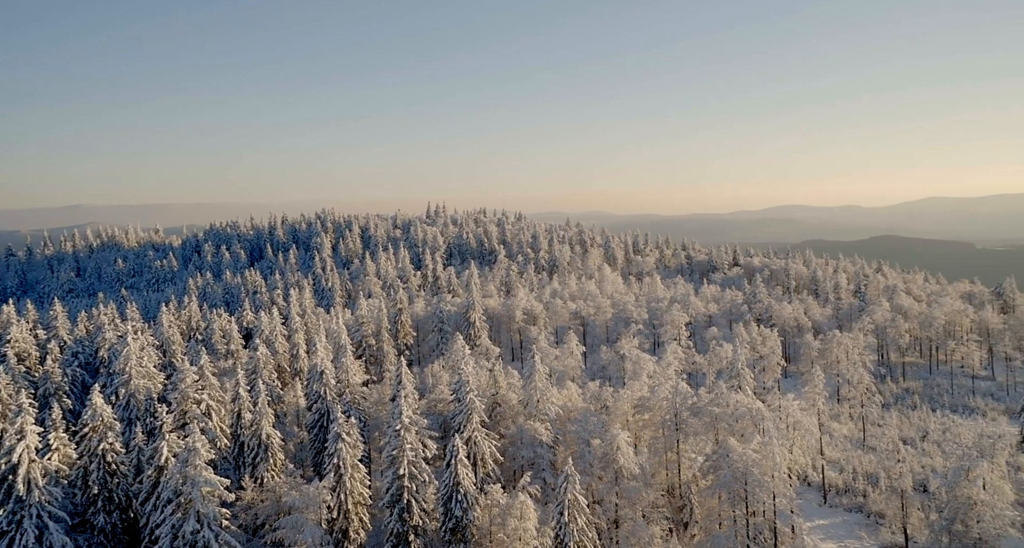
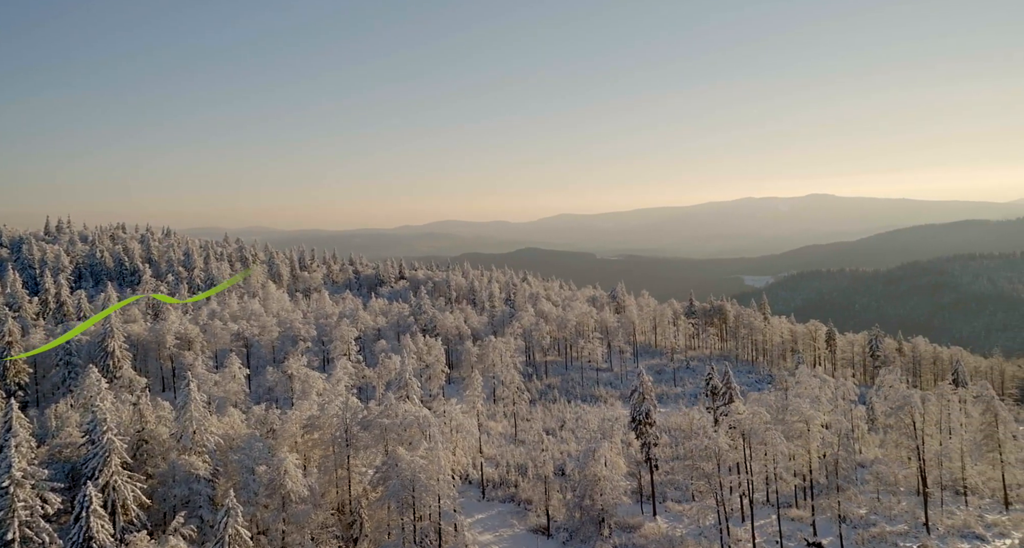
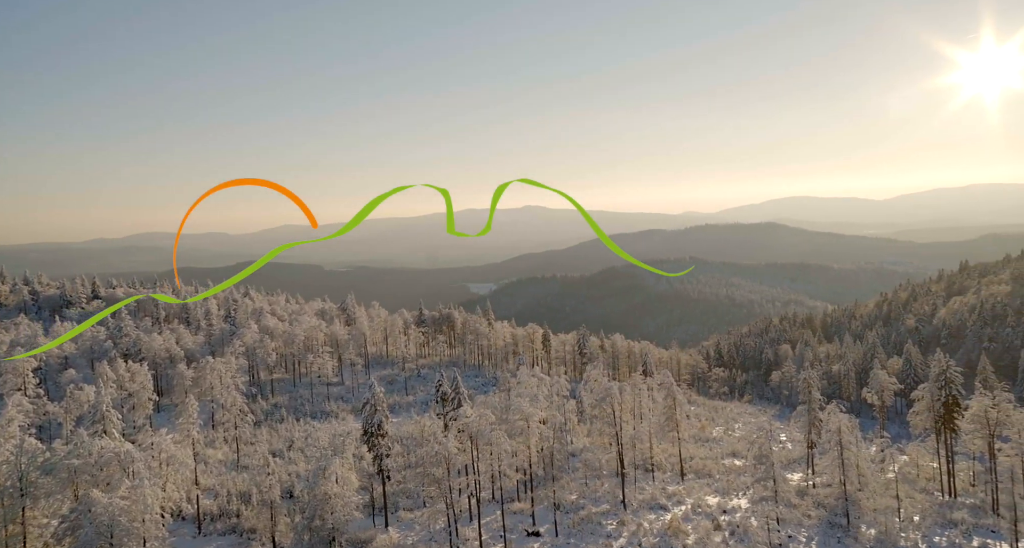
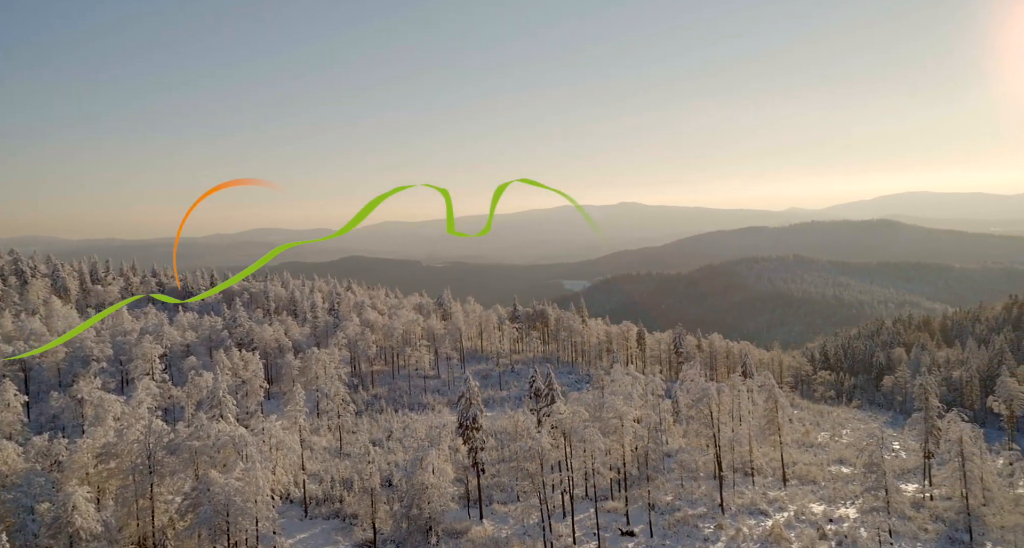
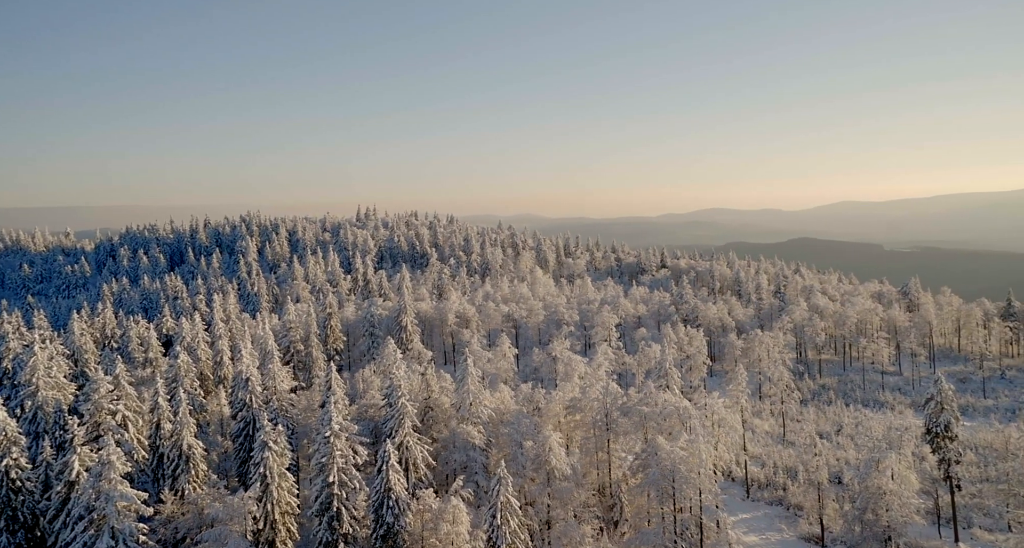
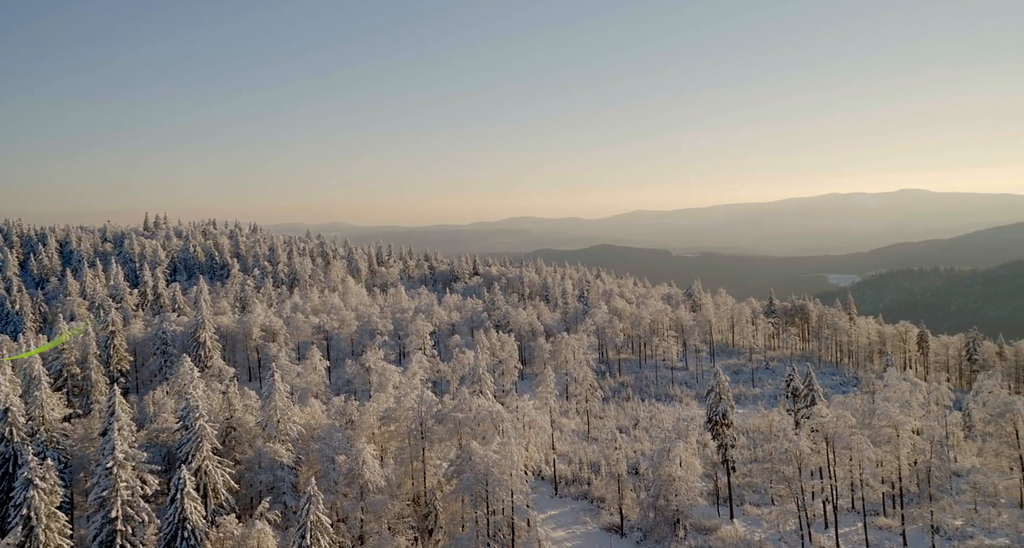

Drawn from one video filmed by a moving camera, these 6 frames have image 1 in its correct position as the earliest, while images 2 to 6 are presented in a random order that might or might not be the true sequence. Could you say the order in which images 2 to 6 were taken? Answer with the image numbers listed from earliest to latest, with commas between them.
5, 6, 2, 4, 3
